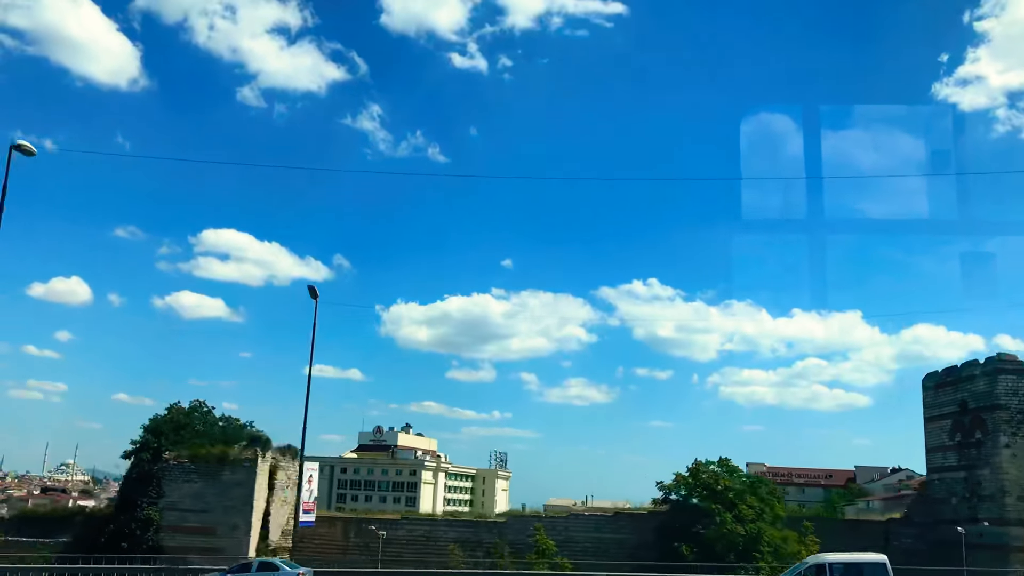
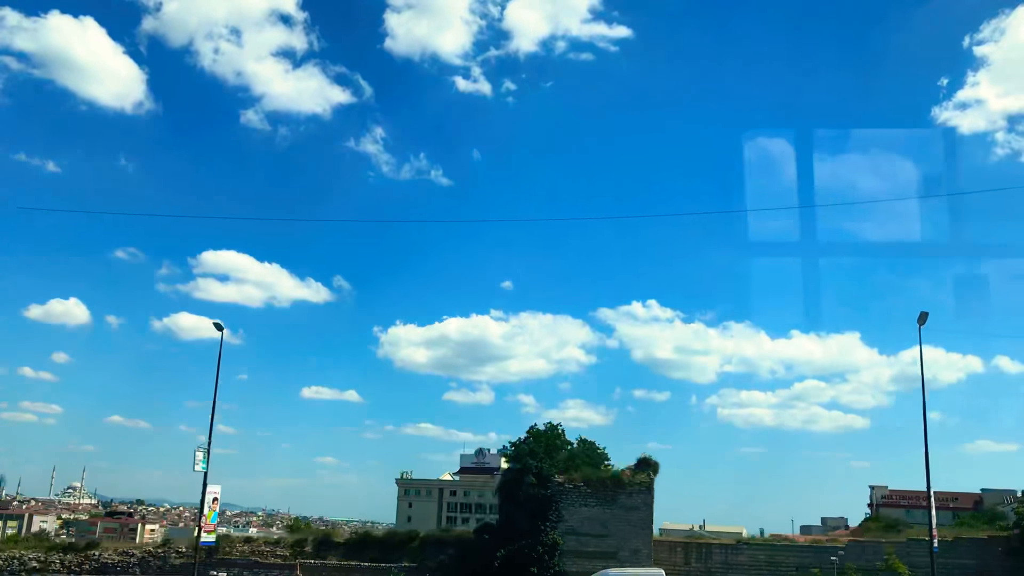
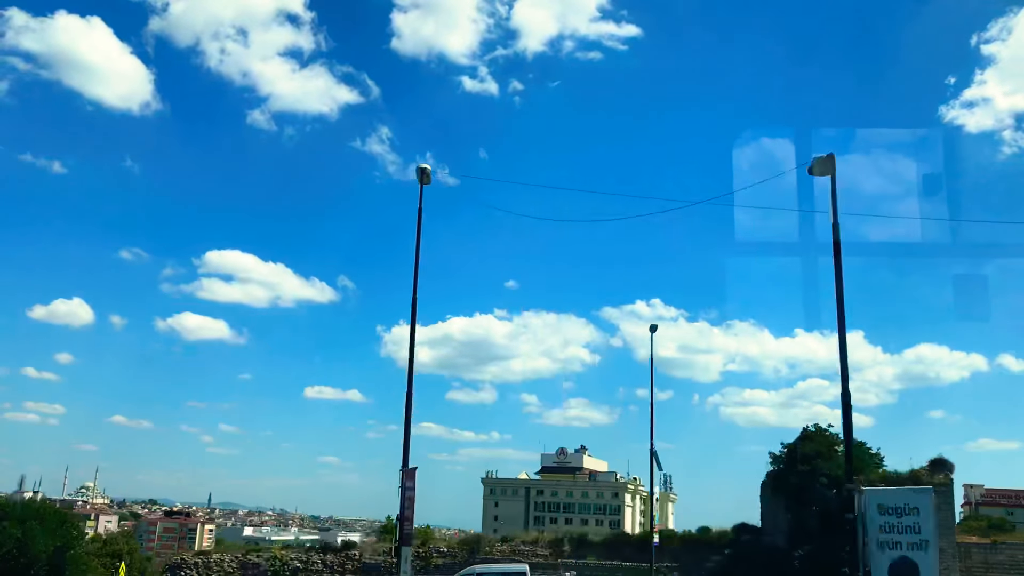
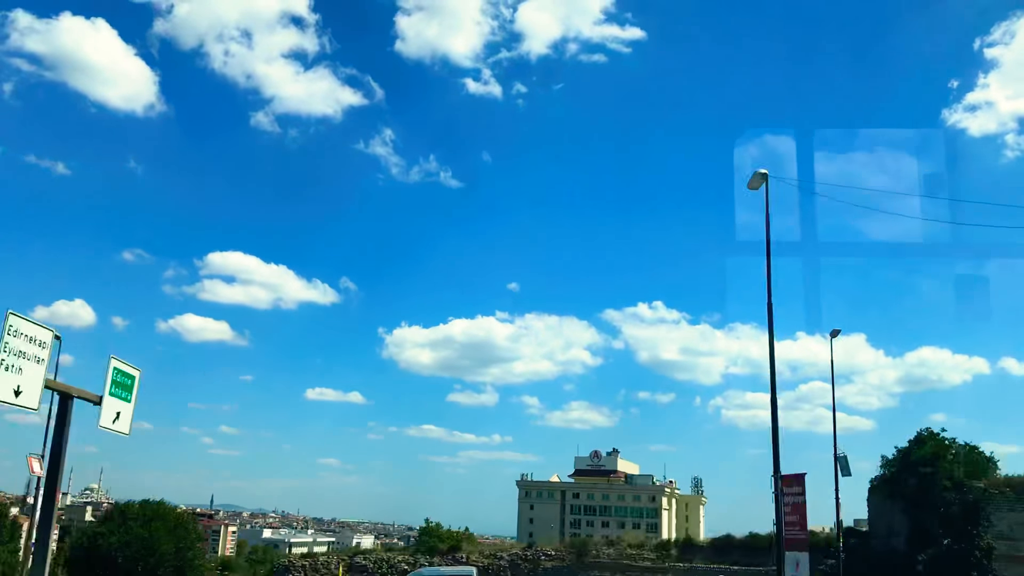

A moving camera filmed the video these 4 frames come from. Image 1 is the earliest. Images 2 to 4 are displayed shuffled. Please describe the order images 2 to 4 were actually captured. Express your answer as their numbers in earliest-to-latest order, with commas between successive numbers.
2, 3, 4
